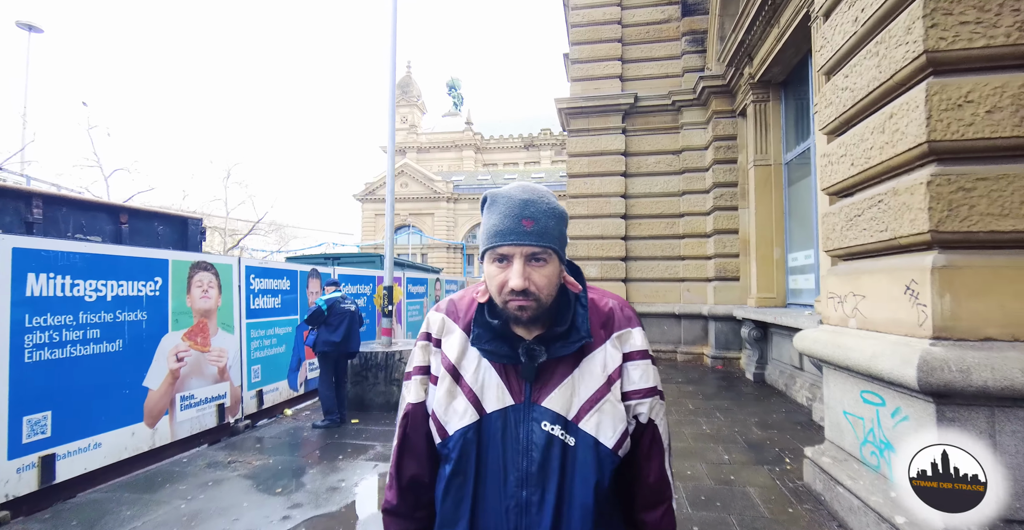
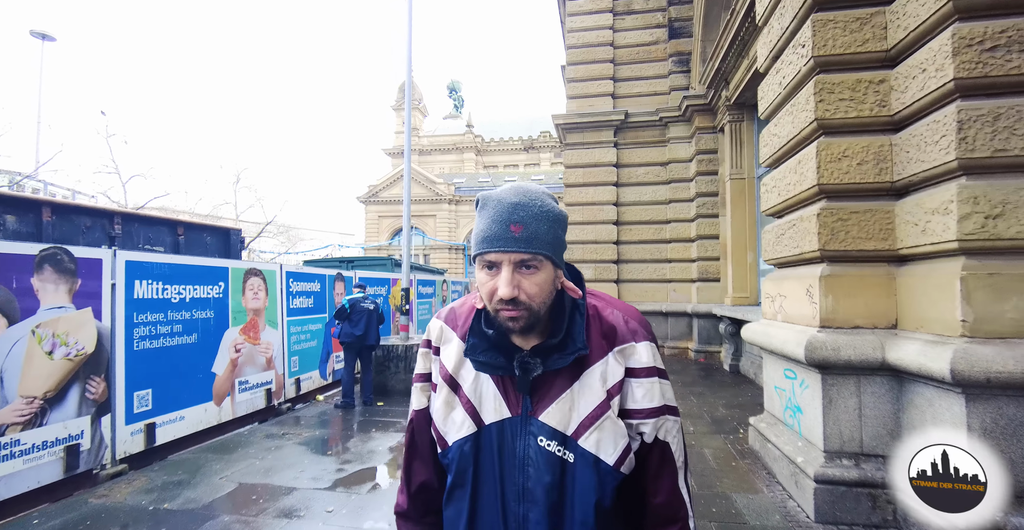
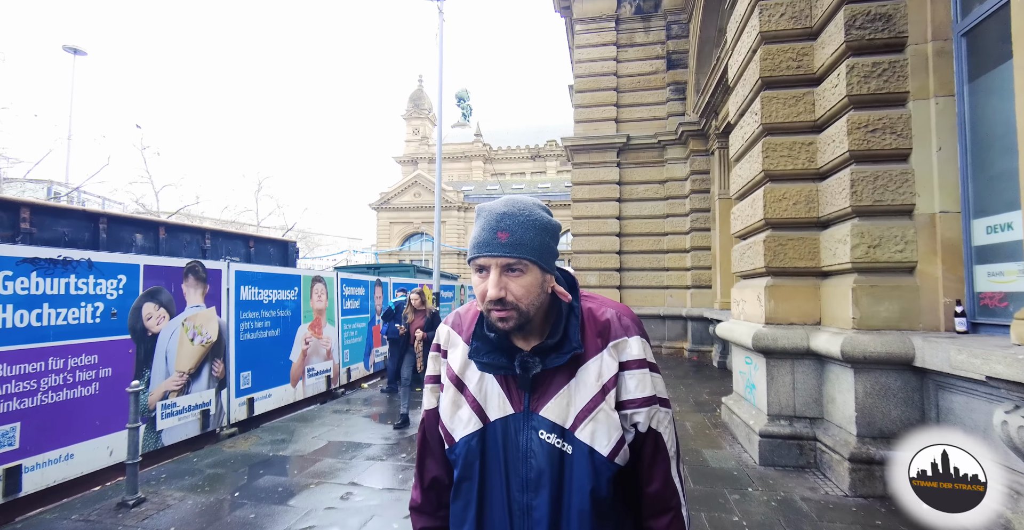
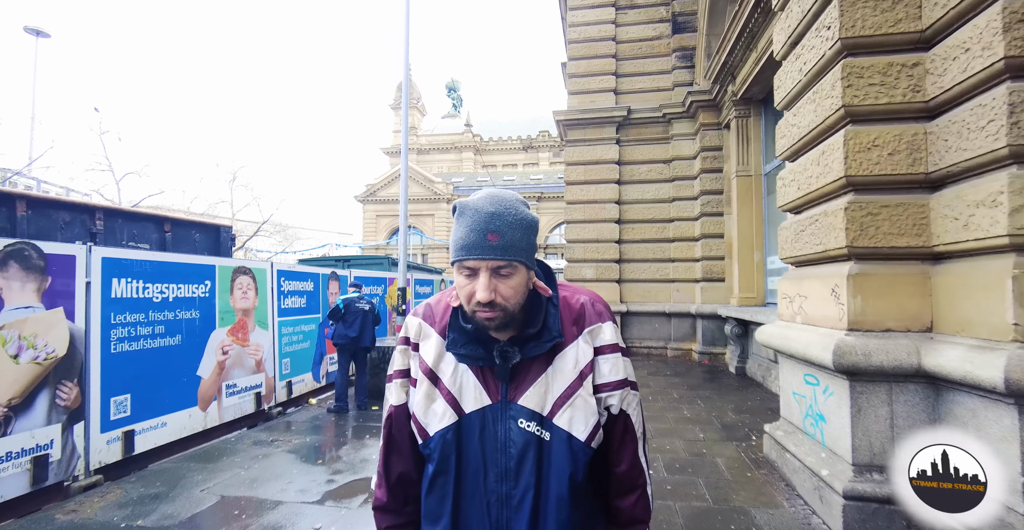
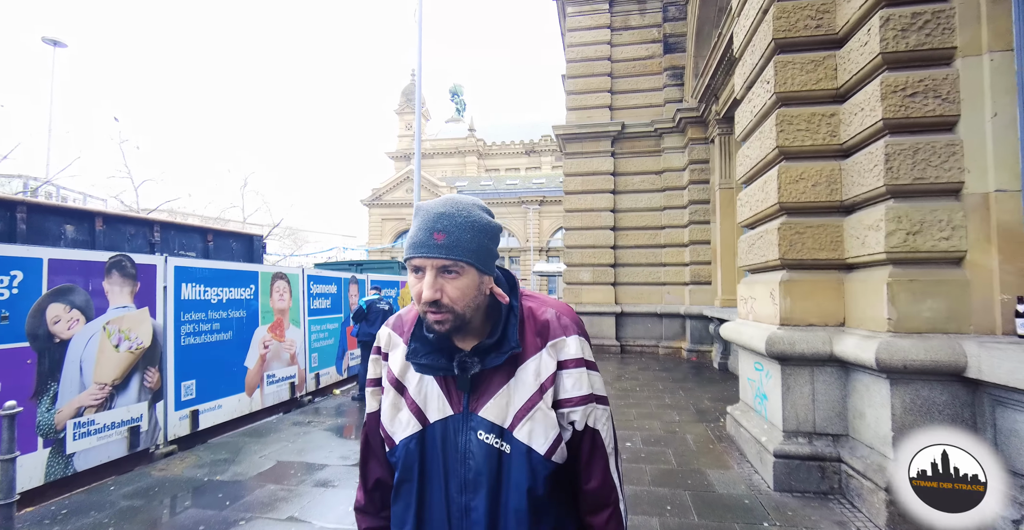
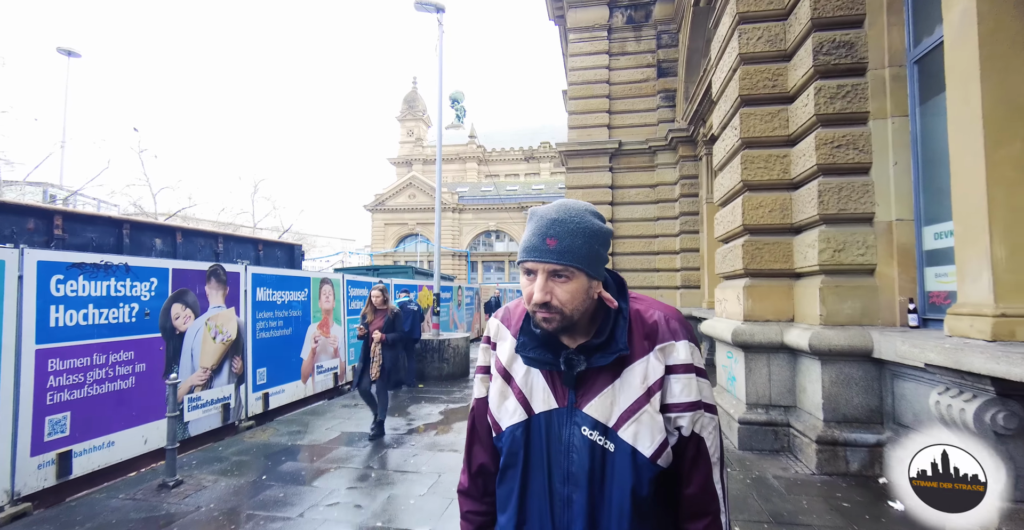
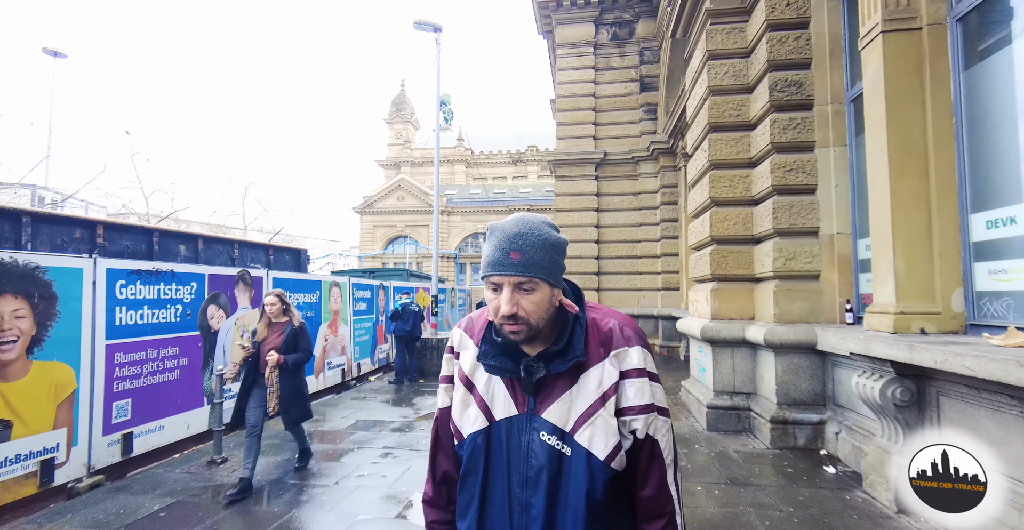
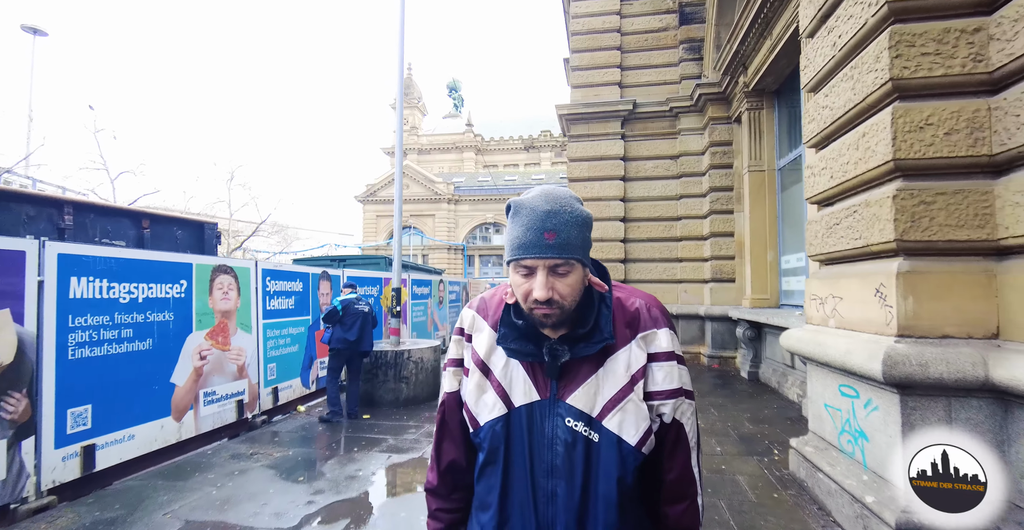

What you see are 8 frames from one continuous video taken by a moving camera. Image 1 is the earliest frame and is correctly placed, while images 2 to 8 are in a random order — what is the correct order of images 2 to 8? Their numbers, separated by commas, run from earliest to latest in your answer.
8, 4, 2, 5, 3, 6, 7
